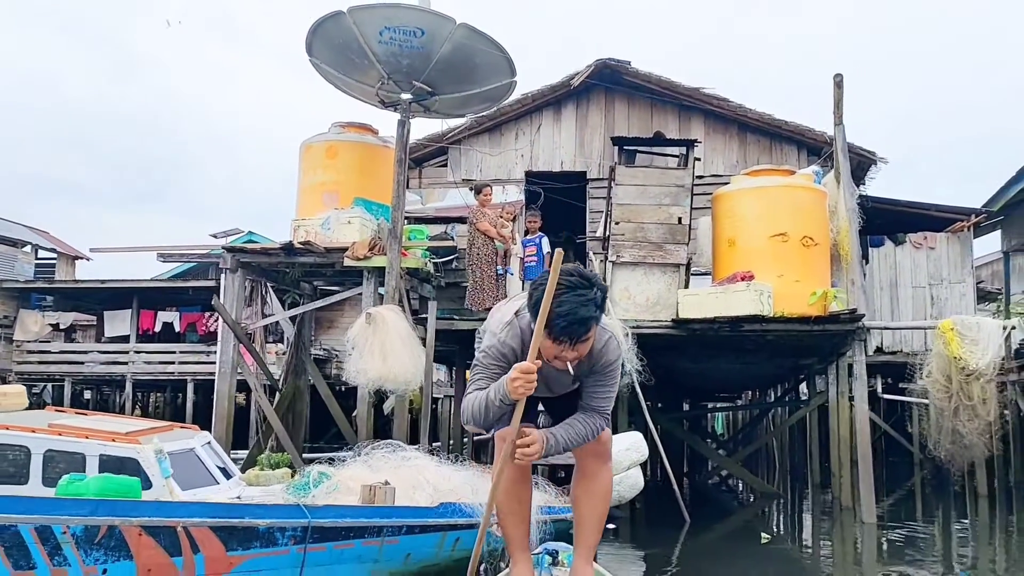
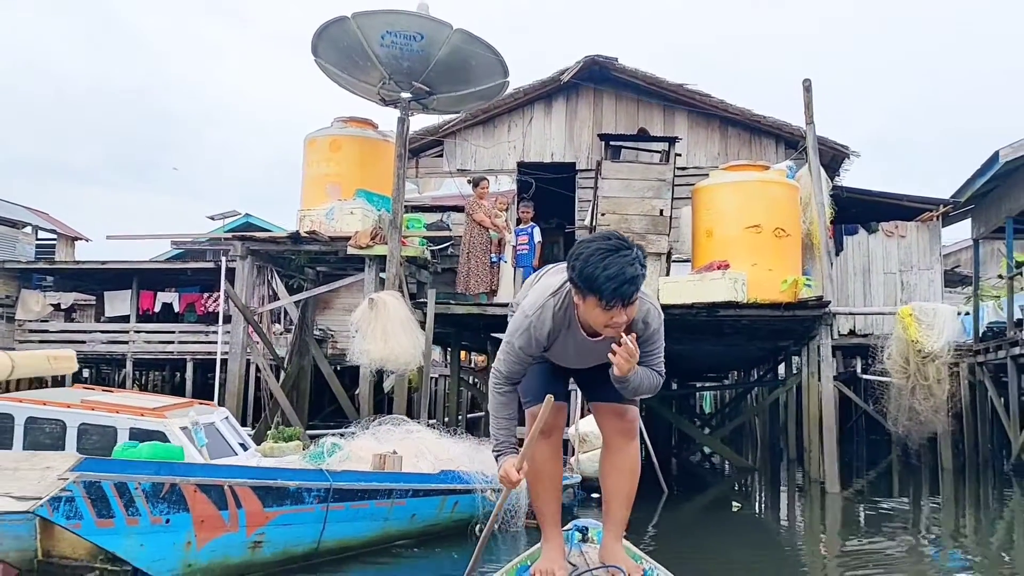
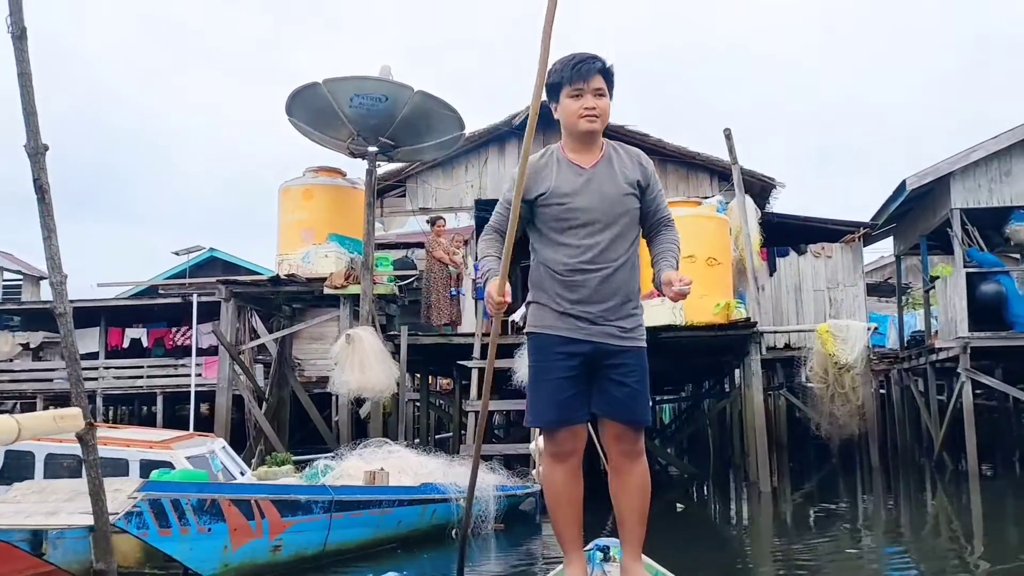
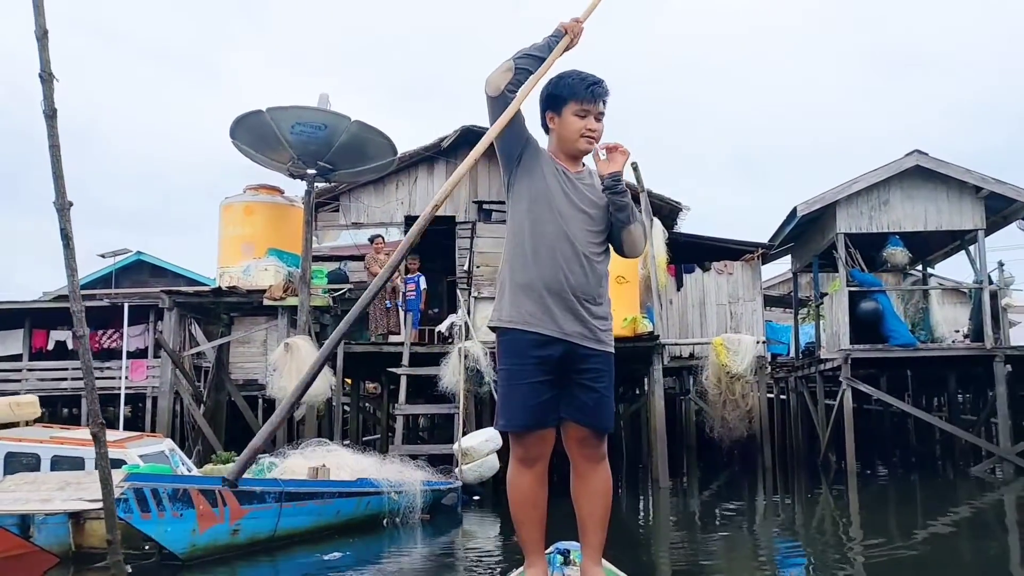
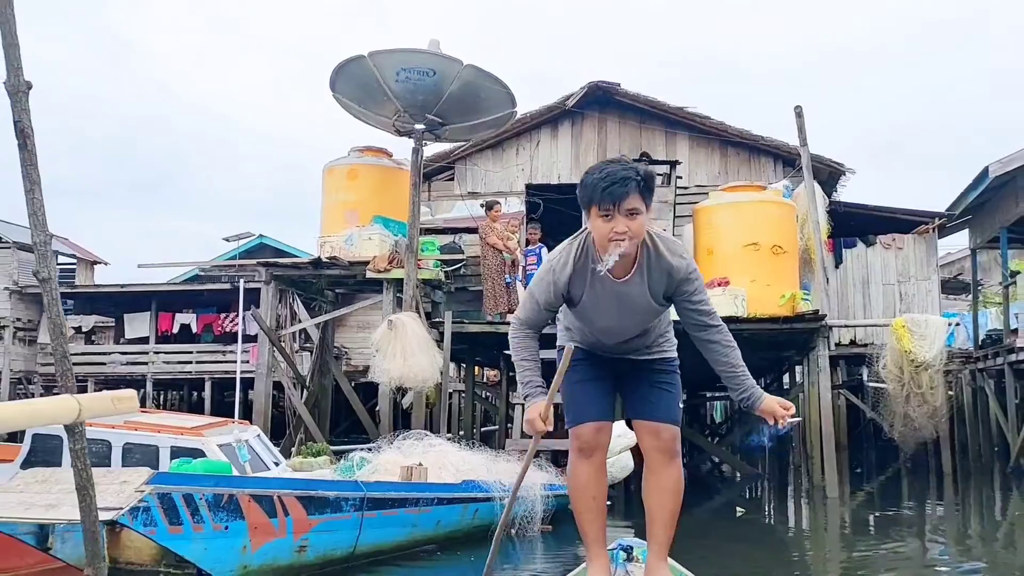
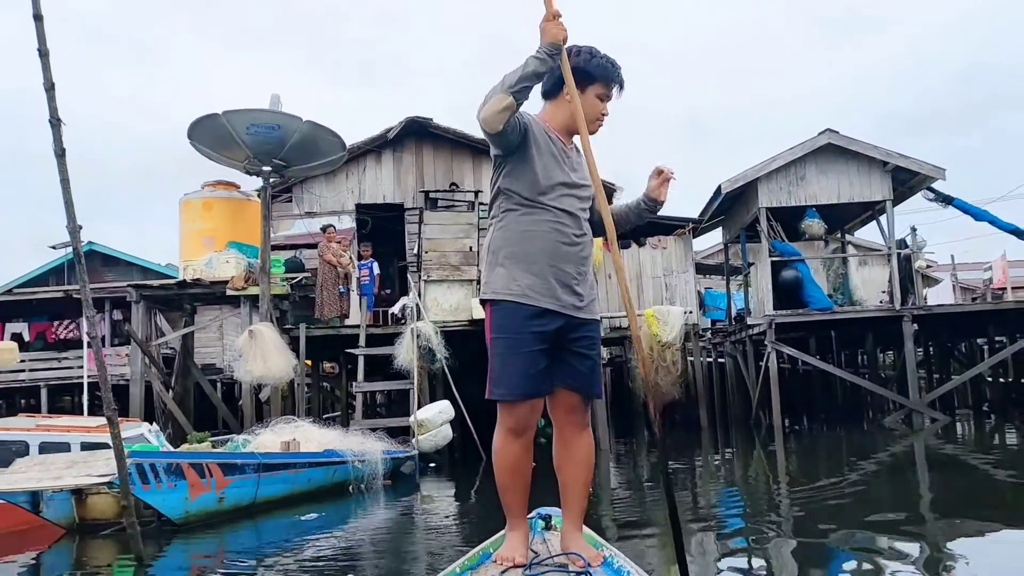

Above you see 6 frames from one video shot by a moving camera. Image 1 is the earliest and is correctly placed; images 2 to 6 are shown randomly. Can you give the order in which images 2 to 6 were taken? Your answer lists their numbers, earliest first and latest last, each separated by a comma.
2, 5, 3, 4, 6
